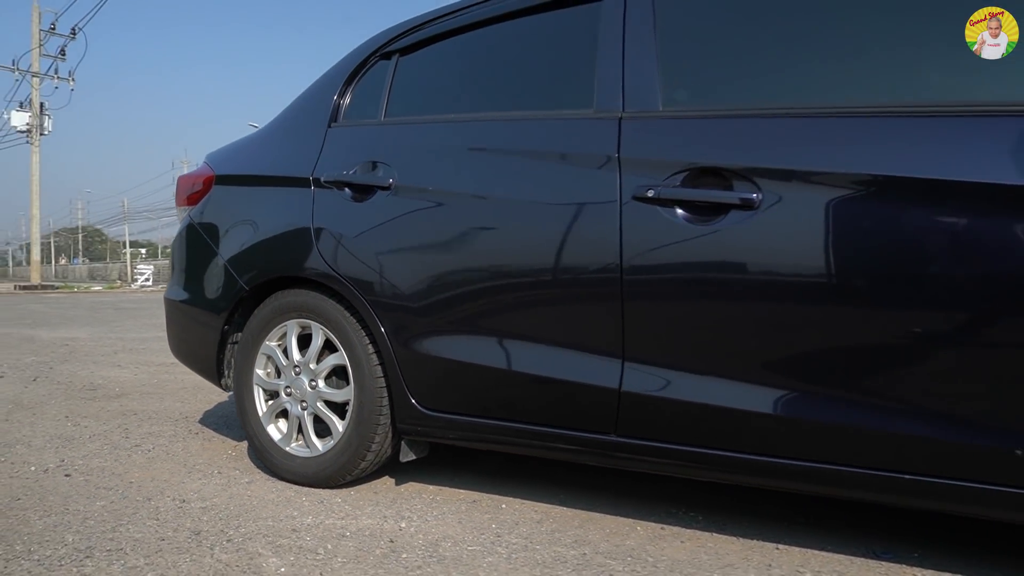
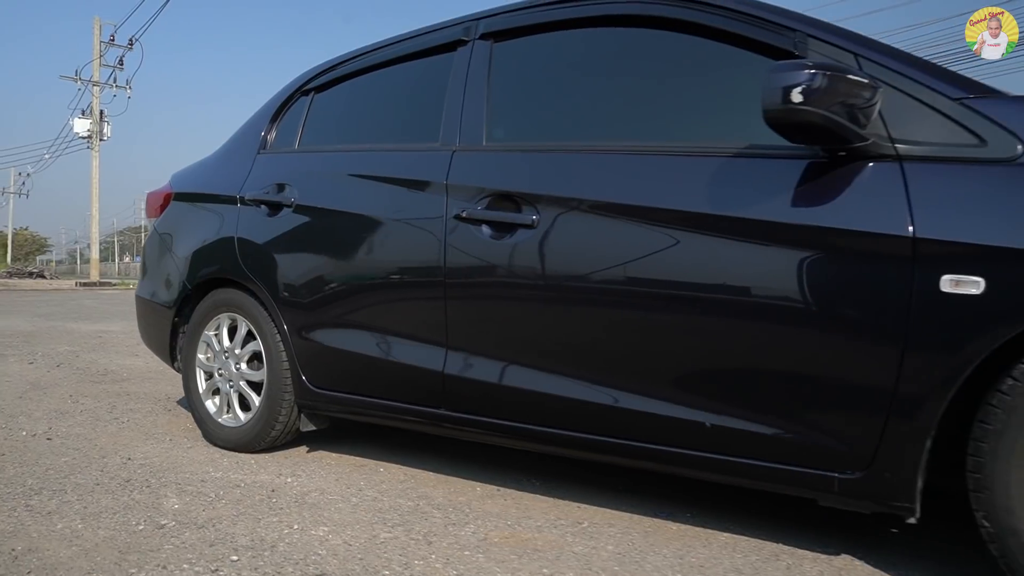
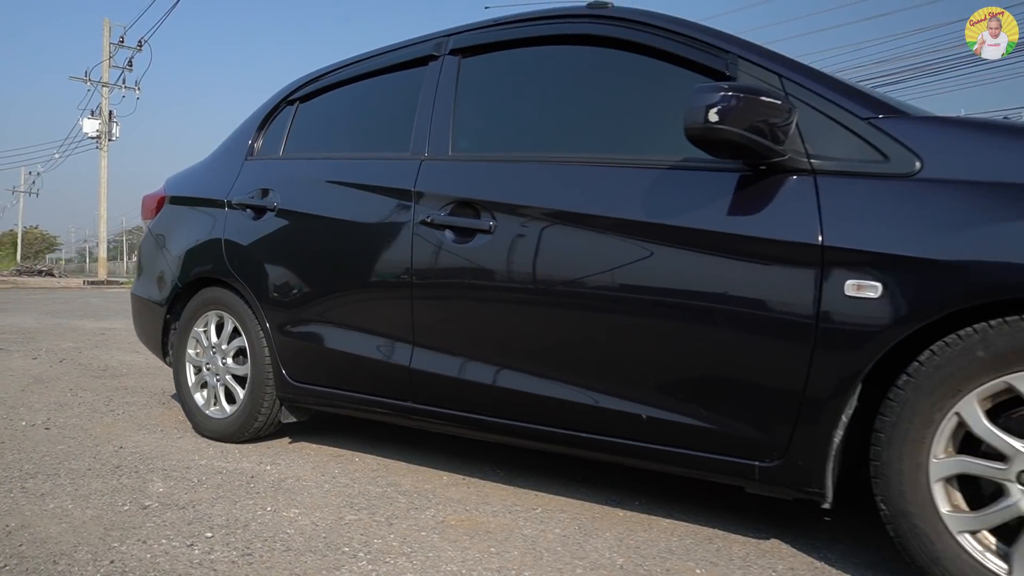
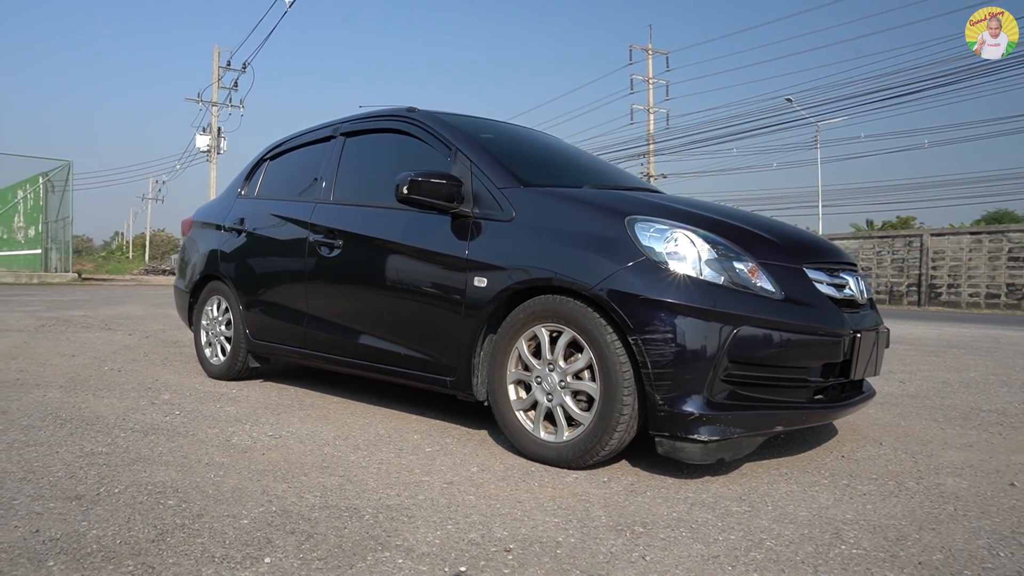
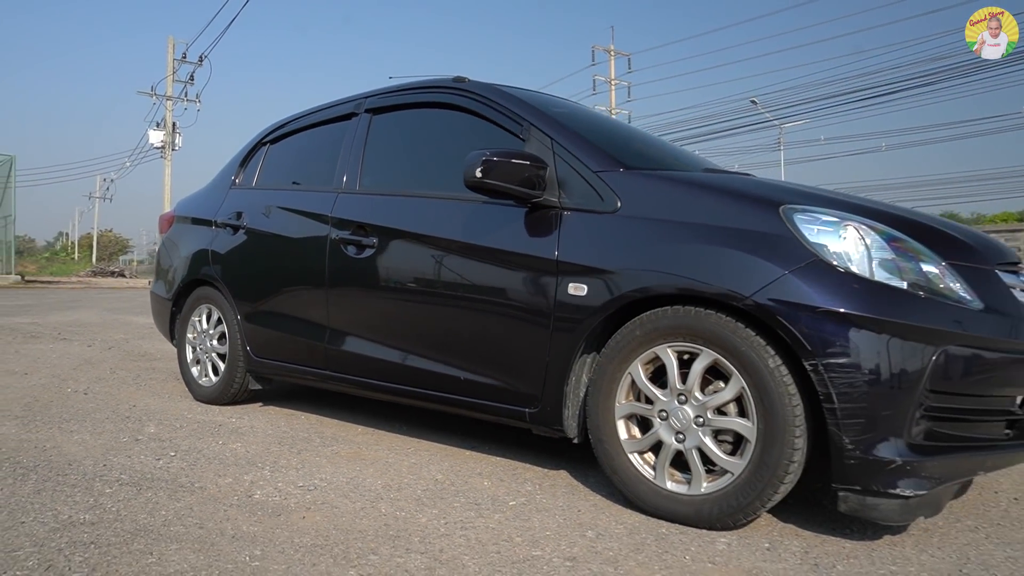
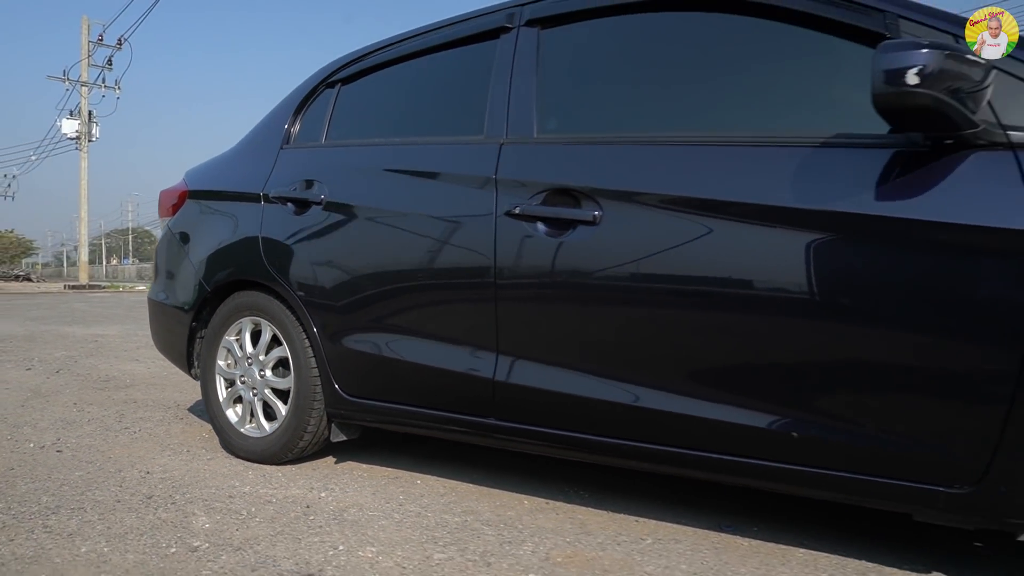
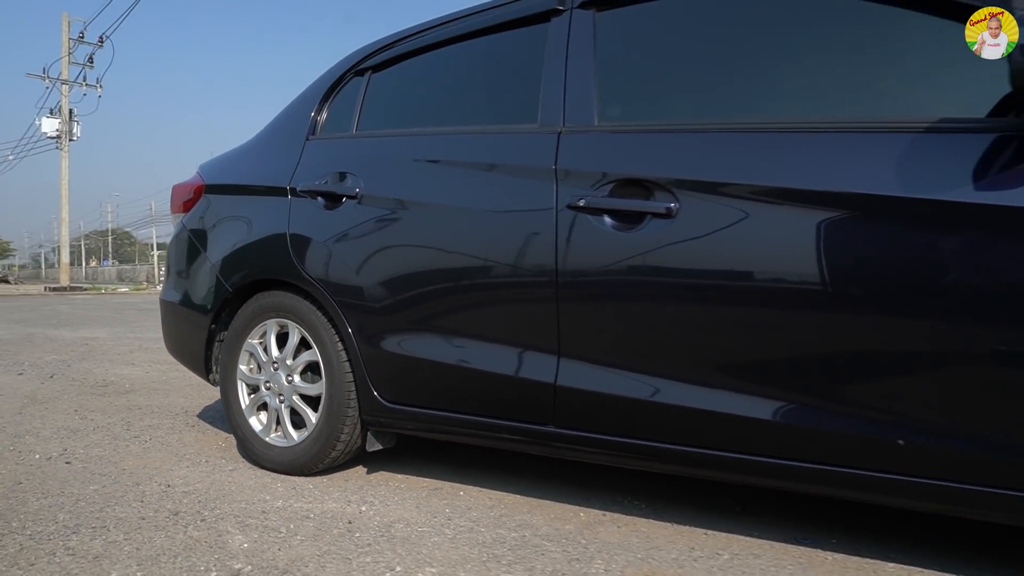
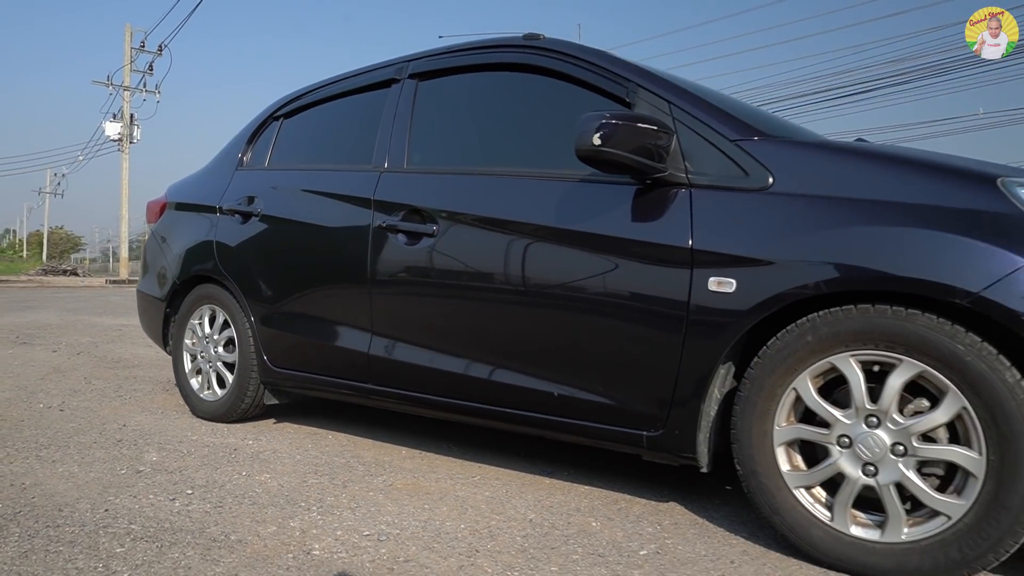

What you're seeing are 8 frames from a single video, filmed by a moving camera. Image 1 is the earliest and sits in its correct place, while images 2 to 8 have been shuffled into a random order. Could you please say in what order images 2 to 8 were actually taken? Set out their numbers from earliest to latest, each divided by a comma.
7, 6, 2, 3, 8, 5, 4
